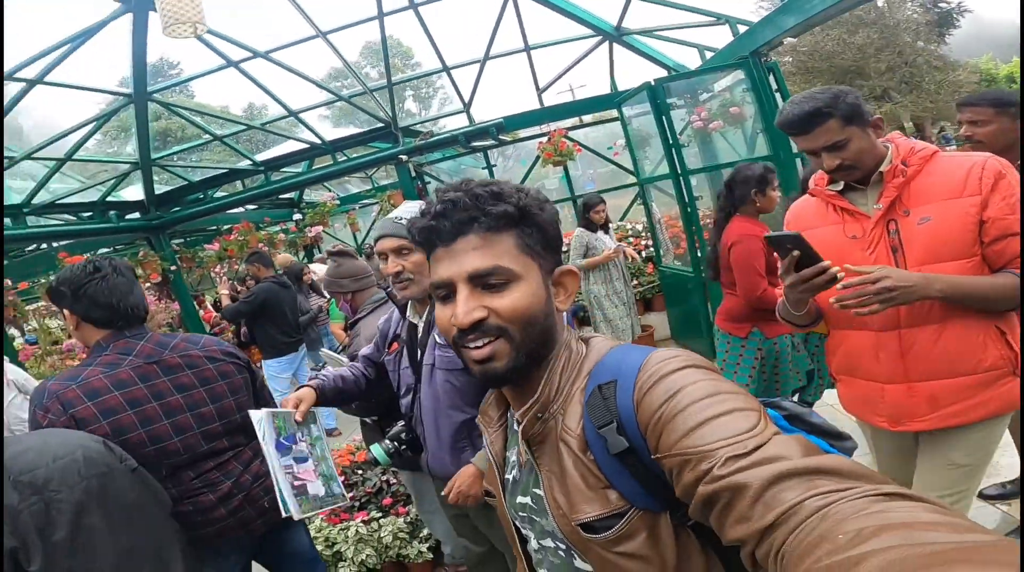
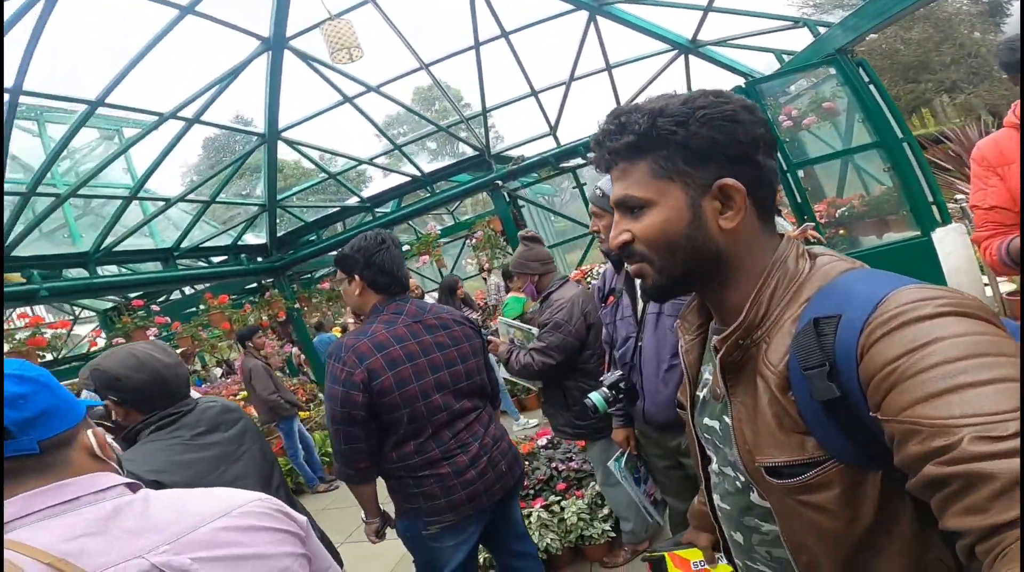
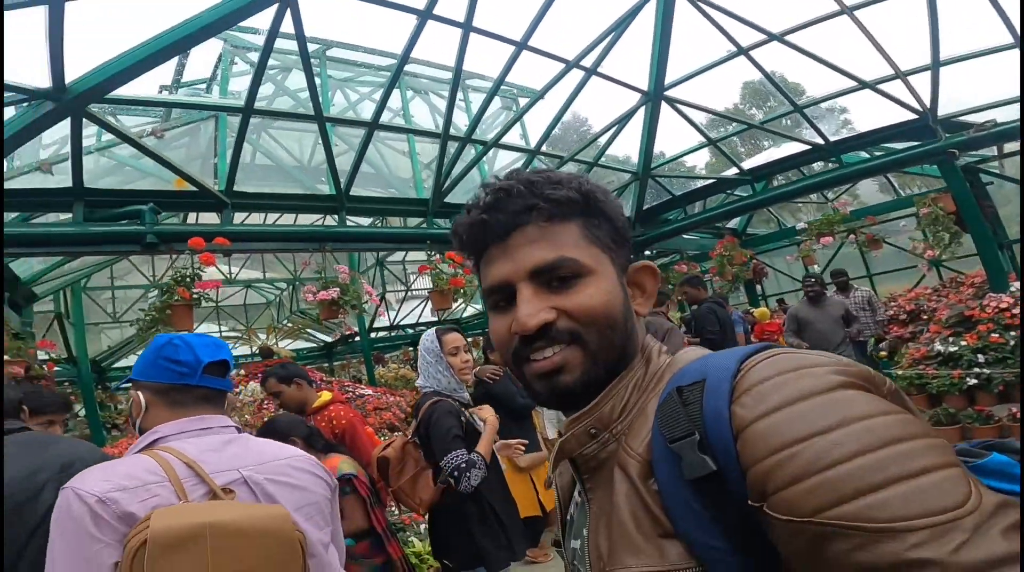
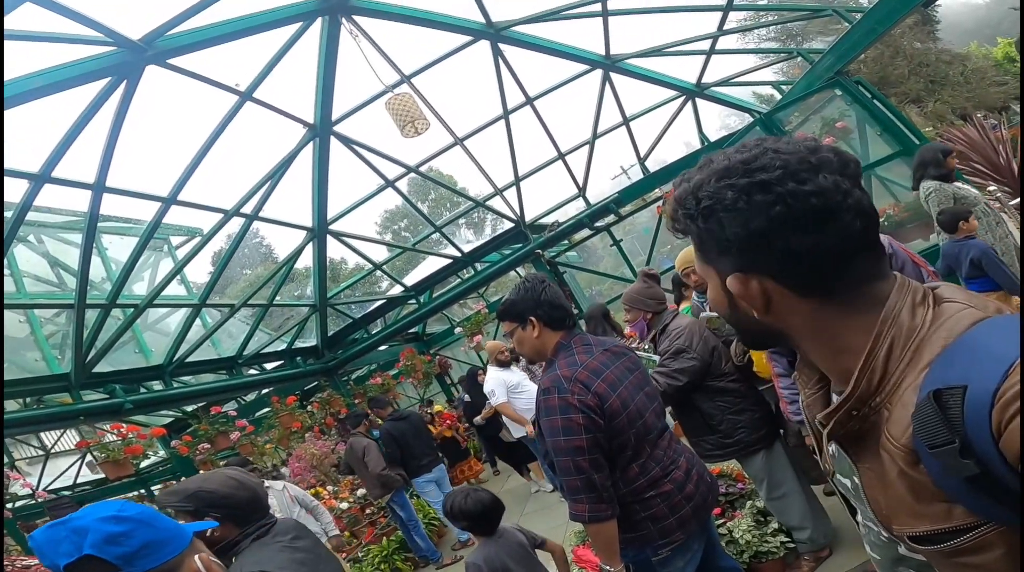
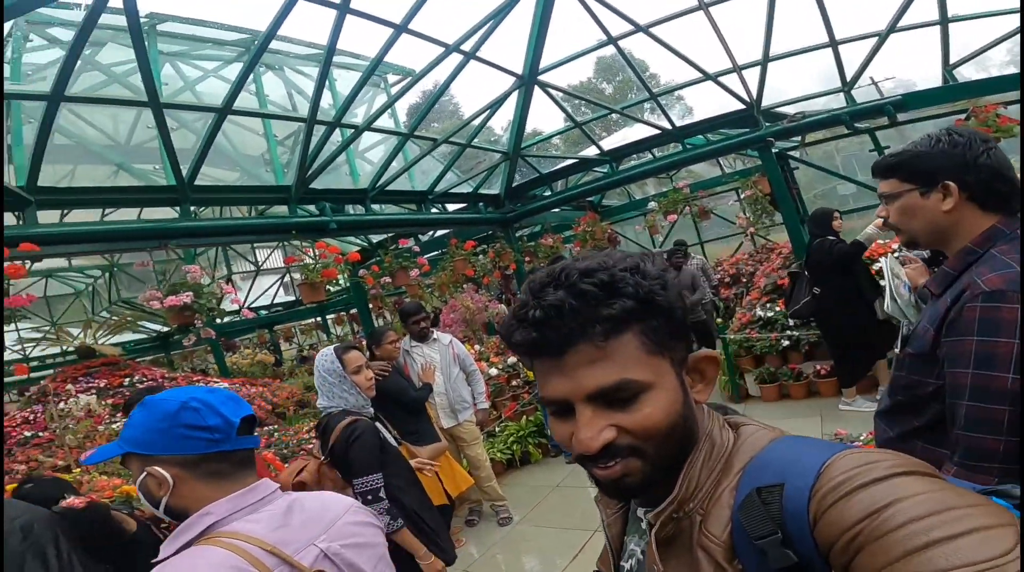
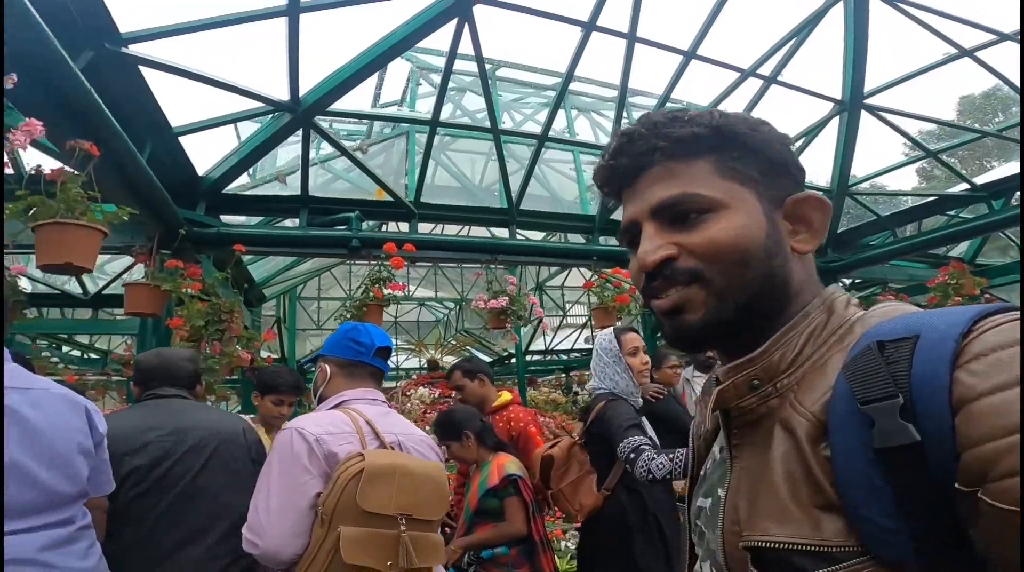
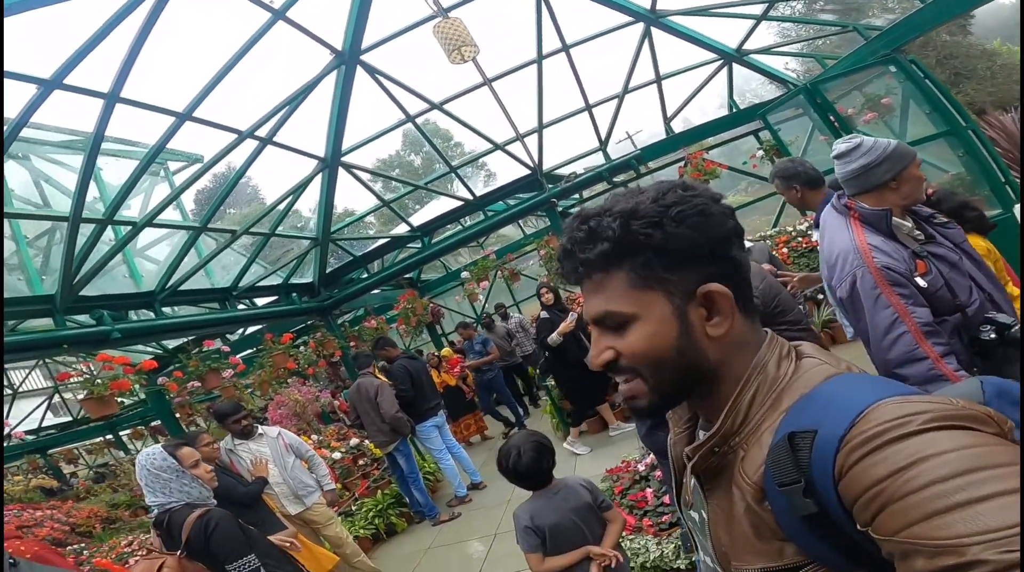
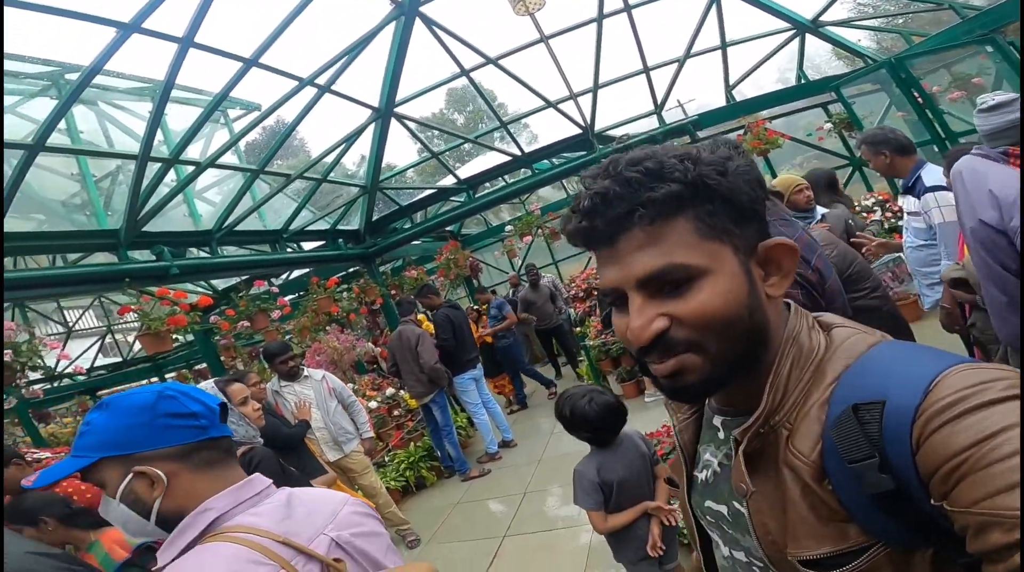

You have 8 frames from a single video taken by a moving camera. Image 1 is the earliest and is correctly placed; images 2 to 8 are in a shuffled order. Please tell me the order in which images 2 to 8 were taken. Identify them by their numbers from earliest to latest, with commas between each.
2, 4, 7, 8, 5, 3, 6
